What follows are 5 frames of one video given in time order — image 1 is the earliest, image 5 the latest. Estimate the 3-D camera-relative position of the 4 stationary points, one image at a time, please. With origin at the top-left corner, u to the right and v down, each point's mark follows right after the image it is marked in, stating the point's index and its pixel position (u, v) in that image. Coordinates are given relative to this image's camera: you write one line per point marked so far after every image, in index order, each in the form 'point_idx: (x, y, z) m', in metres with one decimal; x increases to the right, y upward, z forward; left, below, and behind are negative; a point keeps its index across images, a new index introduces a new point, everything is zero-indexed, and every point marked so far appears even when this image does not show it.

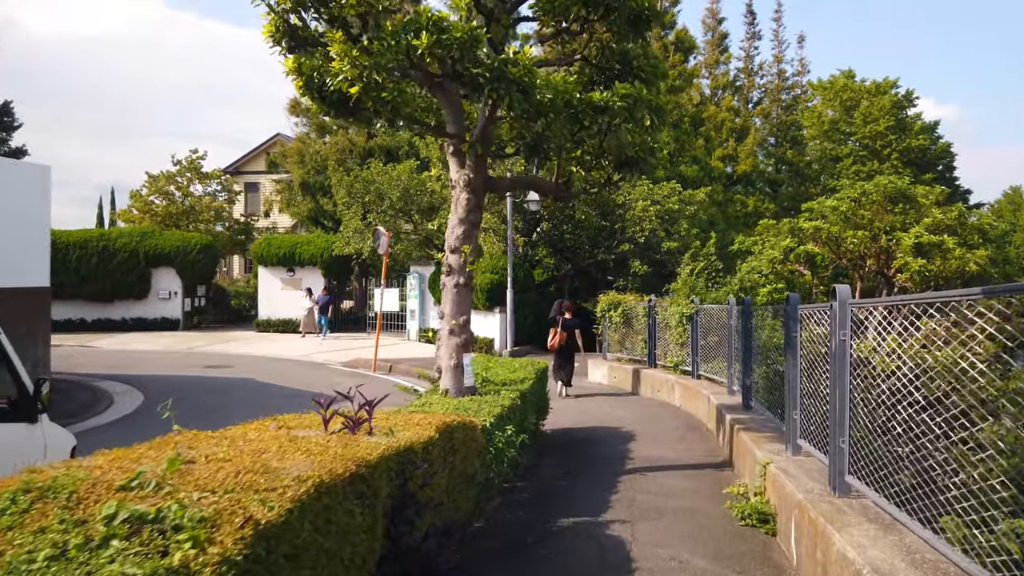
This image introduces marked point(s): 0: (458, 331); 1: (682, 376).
0: (-0.6, -0.4, +8.0) m
1: (+2.9, -1.5, +13.3) m
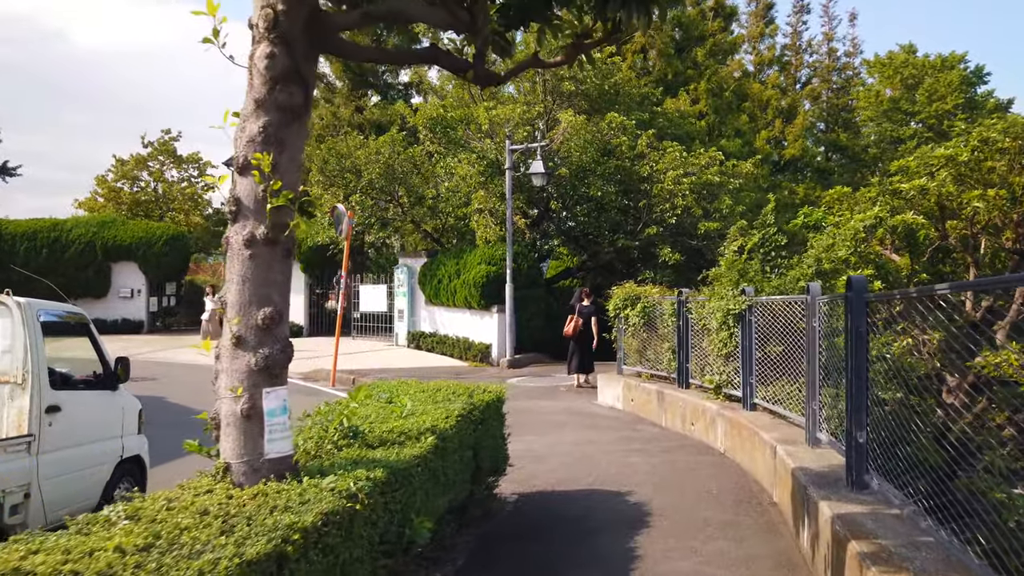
0: (-1.2, -0.2, +3.7) m
1: (+2.5, -1.3, +8.9) m
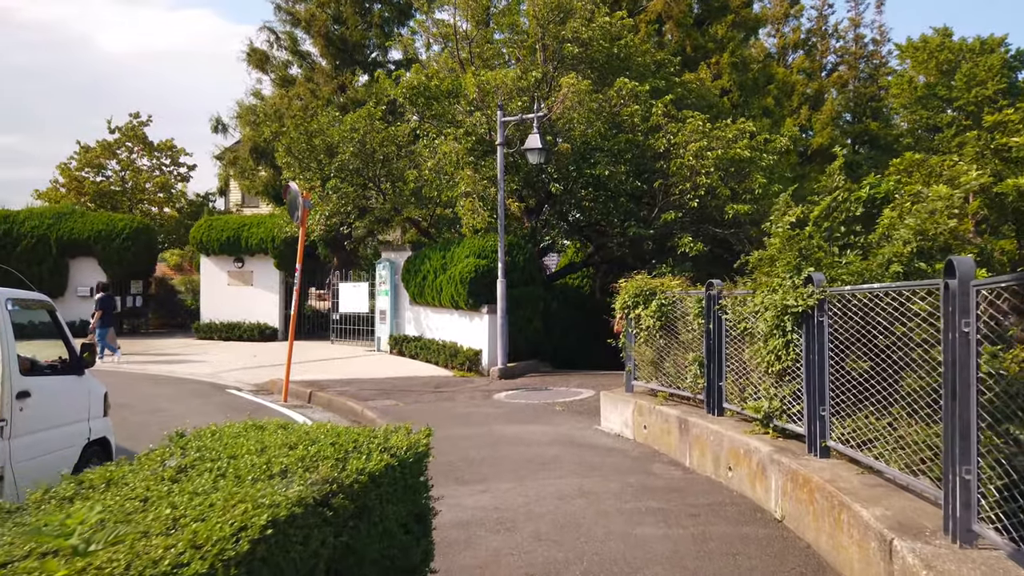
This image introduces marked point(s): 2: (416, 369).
0: (-1.7, -0.1, +1.0) m
1: (+2.1, -1.2, +6.1) m
2: (-2.1, -1.8, +16.7) m
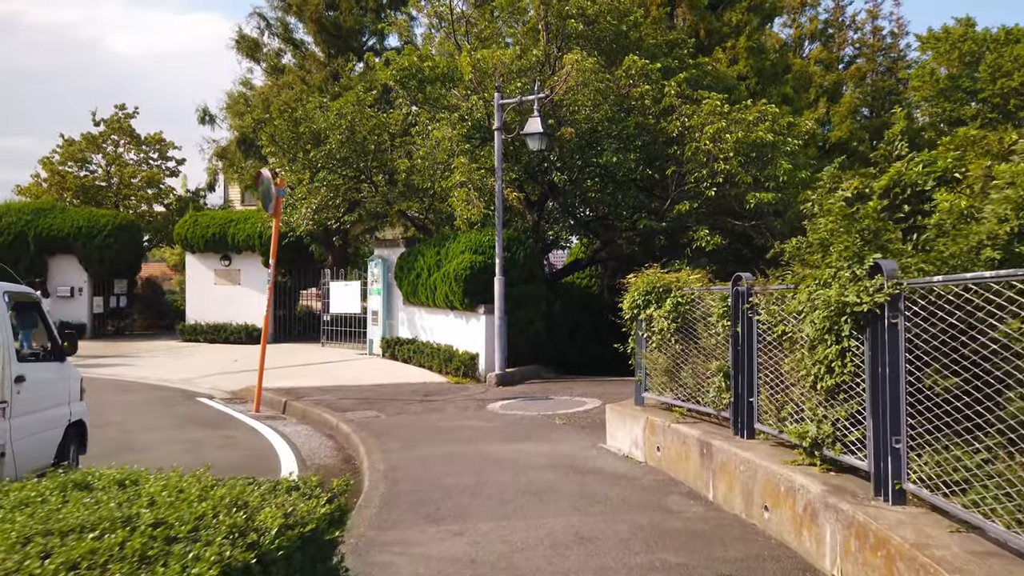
0: (-1.9, -0.1, -0.3) m
1: (+2.0, -1.2, +4.8) m
2: (-2.1, -1.7, +15.4) m
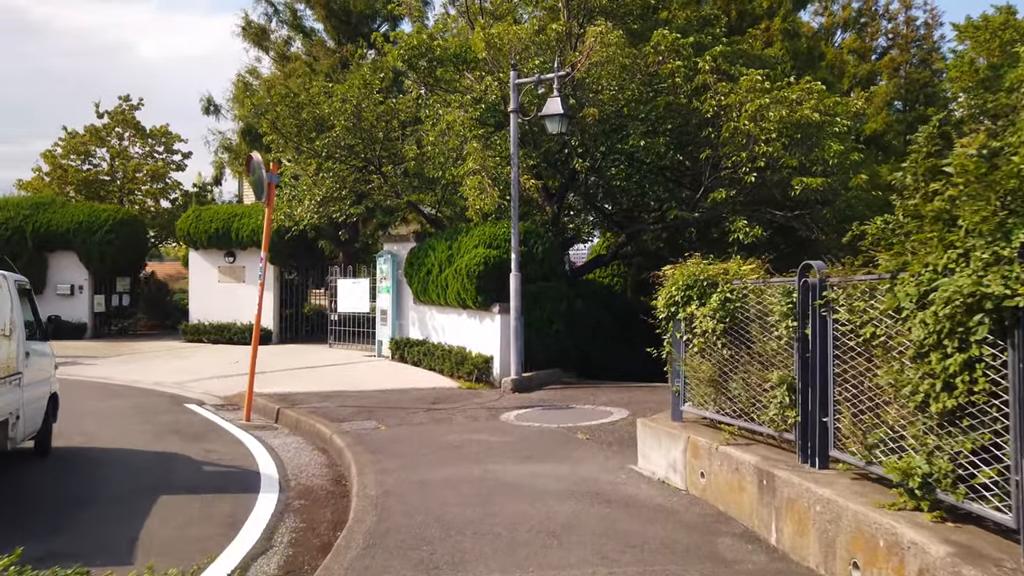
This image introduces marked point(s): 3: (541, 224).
0: (-2.0, 0.0, -1.4) m
1: (+2.0, -1.1, +3.5) m
2: (-1.8, -1.7, +14.2) m
3: (+0.5, +1.2, +14.2) m
